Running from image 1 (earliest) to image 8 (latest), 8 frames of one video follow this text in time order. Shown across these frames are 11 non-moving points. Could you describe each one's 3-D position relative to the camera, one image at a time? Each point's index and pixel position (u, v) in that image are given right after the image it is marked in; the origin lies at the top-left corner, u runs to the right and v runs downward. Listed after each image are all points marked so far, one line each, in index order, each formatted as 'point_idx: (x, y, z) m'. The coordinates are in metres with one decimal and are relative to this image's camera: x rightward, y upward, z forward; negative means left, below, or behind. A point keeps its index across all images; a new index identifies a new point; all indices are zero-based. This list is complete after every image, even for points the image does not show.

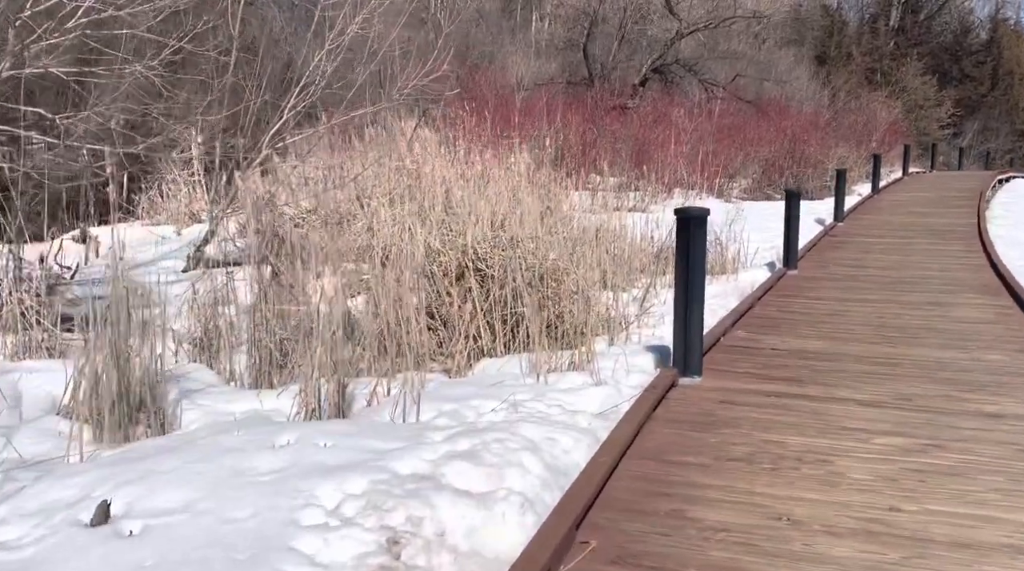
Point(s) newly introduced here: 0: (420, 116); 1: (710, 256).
0: (-1.1, +2.0, +12.6) m
1: (+1.4, +0.2, +7.3) m
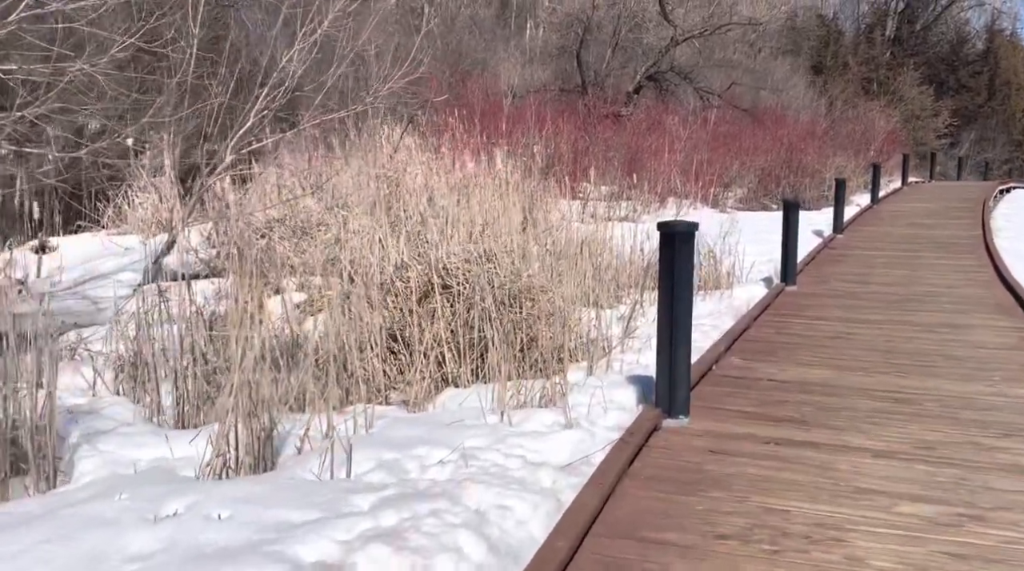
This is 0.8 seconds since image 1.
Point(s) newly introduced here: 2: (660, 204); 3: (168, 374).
0: (-1.3, +1.9, +12.2) m
1: (+1.3, +0.1, +6.9) m
2: (+1.6, +0.9, +11.4) m
3: (-1.2, -0.3, +3.5) m
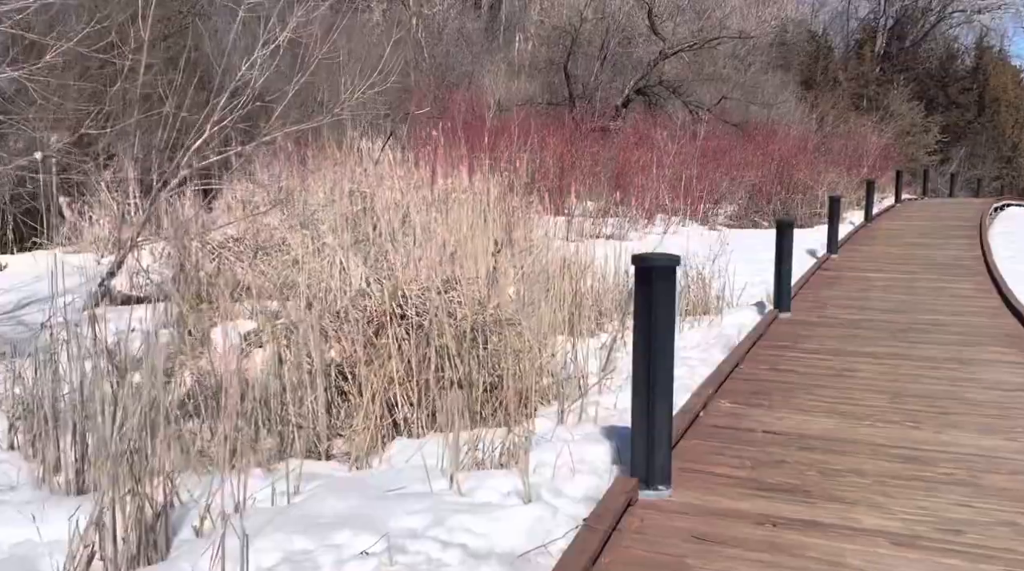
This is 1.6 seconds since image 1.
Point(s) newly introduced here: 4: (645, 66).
0: (-1.5, +1.7, +11.7) m
1: (+1.1, -0.1, +6.5) m
2: (+1.4, +0.7, +11.0) m
3: (-1.3, -0.4, +3.1) m
4: (+2.2, +3.6, +17.1) m
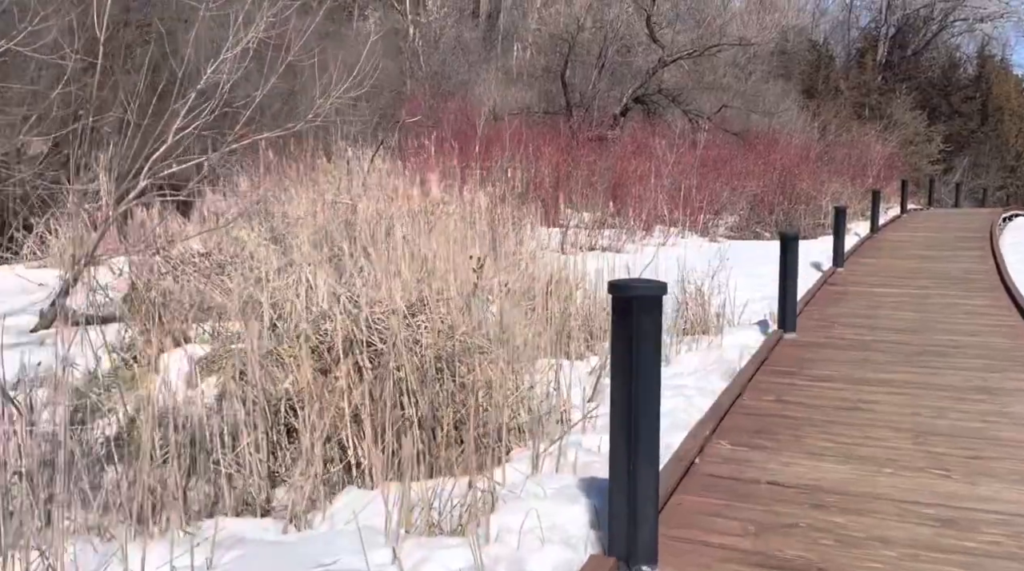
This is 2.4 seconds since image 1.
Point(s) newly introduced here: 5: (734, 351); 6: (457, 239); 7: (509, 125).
0: (-1.6, +1.5, +11.3) m
1: (+1.0, -0.2, +6.0) m
2: (+1.4, +0.5, +10.6) m
3: (-1.4, -0.5, +2.6) m
4: (+2.1, +3.4, +16.7) m
5: (+1.1, -0.3, +5.2) m
6: (-0.3, +0.3, +6.8) m
7: (0.0, +2.3, +14.7) m
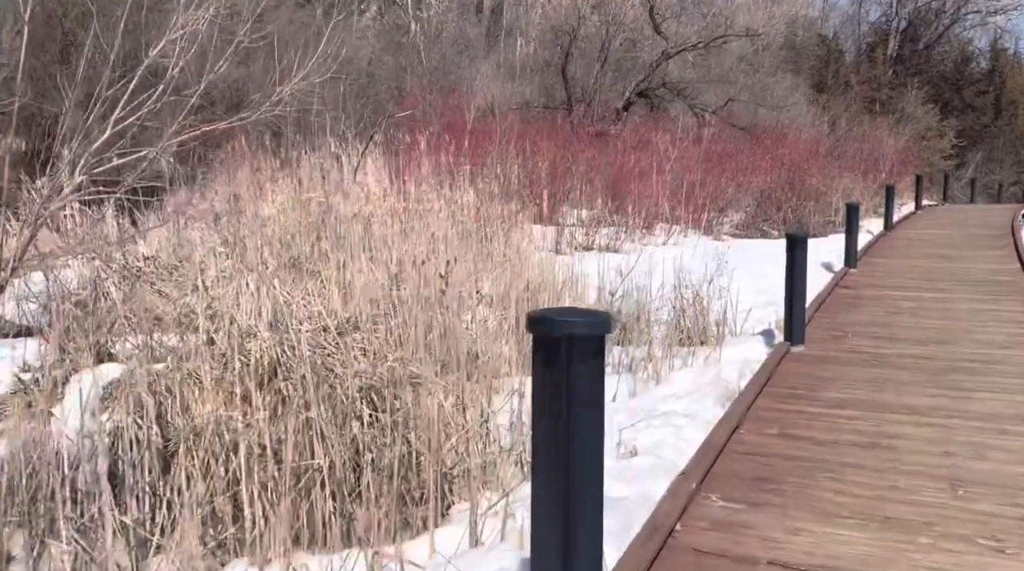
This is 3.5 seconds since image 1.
0: (-1.6, +1.5, +10.7) m
1: (+0.9, -0.2, +5.4) m
2: (+1.3, +0.5, +10.0) m
3: (-1.6, -0.5, +2.0) m
4: (+2.0, +3.4, +16.0) m
5: (+1.0, -0.4, +4.6) m
6: (-0.5, +0.3, +6.1) m
7: (-0.1, +2.3, +14.1) m
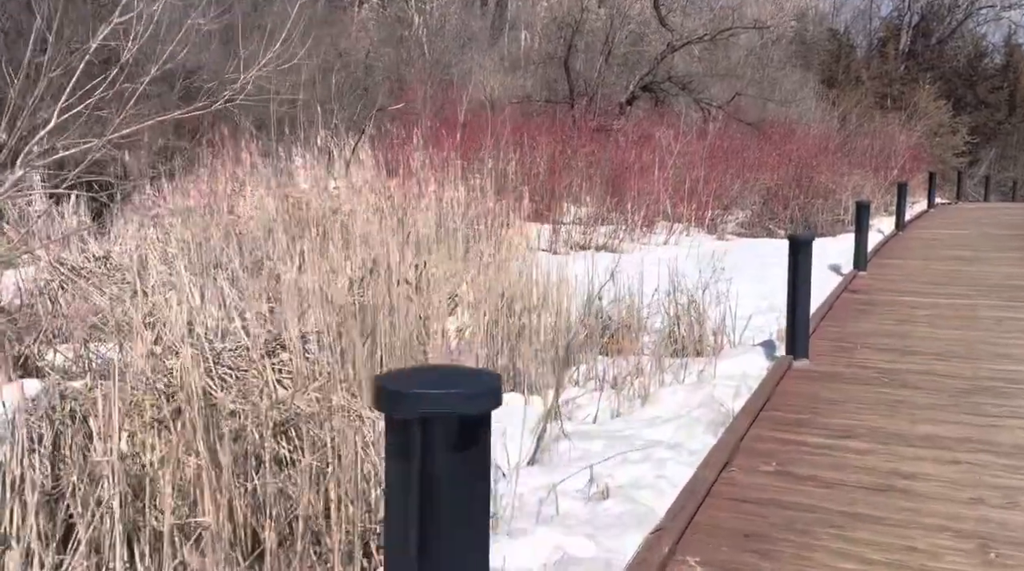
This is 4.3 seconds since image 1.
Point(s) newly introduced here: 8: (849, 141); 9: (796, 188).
0: (-1.7, +1.5, +10.3) m
1: (+0.8, -0.2, +4.9) m
2: (+1.2, +0.5, +9.5) m
3: (-1.7, -0.6, +1.6) m
4: (+2.0, +3.4, +15.5) m
5: (+0.9, -0.4, +4.2) m
6: (-0.6, +0.2, +5.7) m
7: (-0.1, +2.3, +13.6) m
8: (+4.7, +2.0, +14.3) m
9: (+3.0, +1.0, +10.9) m
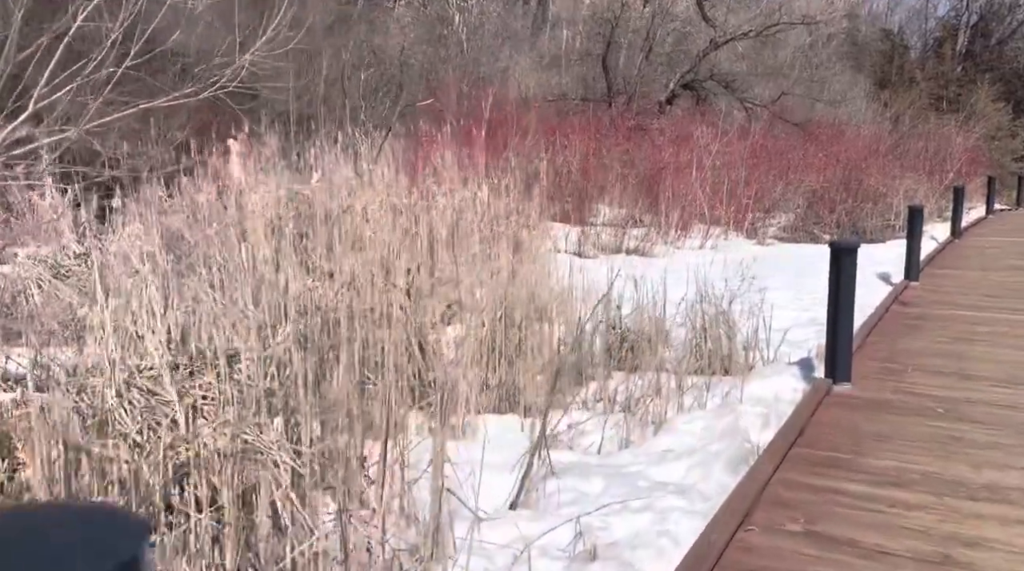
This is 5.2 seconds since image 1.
0: (-1.4, +1.5, +9.8) m
1: (+0.8, -0.3, +4.4) m
2: (+1.4, +0.4, +8.9) m
3: (-1.8, -0.6, +1.2) m
4: (+2.6, +3.3, +14.9) m
5: (+0.9, -0.4, +3.6) m
6: (-0.5, +0.2, +5.2) m
7: (+0.3, +2.2, +13.1) m
8: (+5.1, +1.9, +13.6) m
9: (+3.3, +0.9, +10.2) m
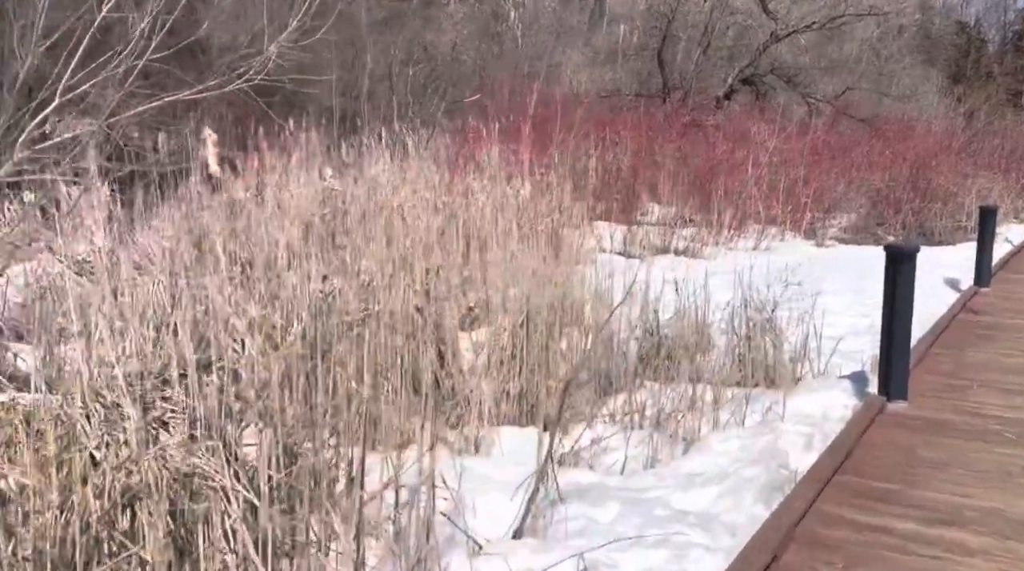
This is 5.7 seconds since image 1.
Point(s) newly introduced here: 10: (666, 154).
0: (-1.0, +1.5, +9.6) m
1: (+0.9, -0.3, +4.0) m
2: (+1.8, +0.4, +8.5) m
3: (-1.9, -0.6, +1.0) m
4: (+3.4, +3.2, +14.4) m
5: (+0.9, -0.5, +3.3) m
6: (-0.4, +0.2, +4.9) m
7: (+1.0, +2.2, +12.8) m
8: (+5.8, +1.8, +13.0) m
9: (+3.7, +0.9, +9.7) m
10: (+1.3, +1.2, +9.3) m
